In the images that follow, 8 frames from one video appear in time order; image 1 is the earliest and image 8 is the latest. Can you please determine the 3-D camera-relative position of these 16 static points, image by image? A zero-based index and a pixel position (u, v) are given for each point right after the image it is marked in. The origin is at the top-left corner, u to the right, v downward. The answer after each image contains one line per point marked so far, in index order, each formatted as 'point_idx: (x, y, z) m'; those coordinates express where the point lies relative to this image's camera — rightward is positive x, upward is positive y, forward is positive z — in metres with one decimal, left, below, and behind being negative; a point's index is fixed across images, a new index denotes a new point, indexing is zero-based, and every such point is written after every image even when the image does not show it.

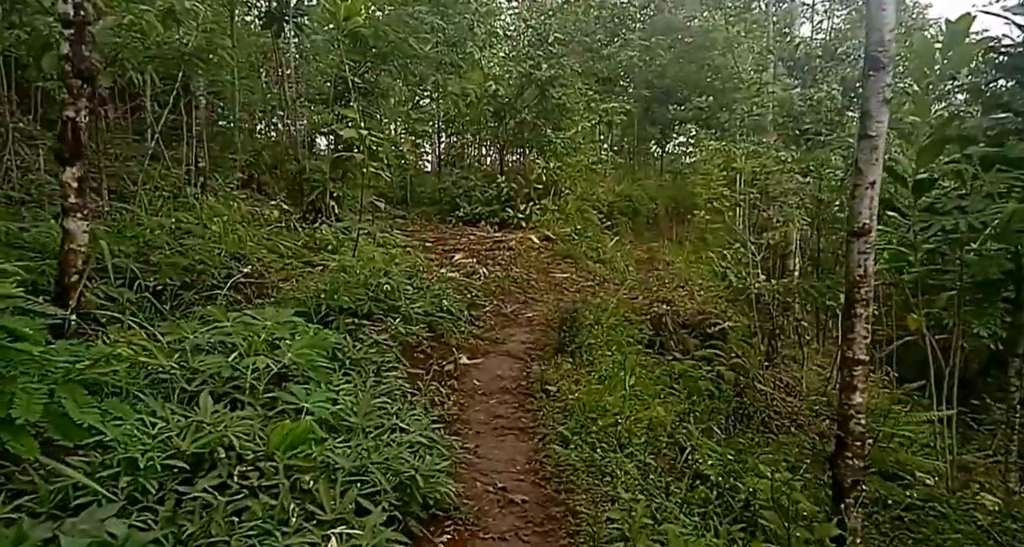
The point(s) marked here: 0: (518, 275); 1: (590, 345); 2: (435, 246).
0: (+0.1, 0.0, +6.6) m
1: (+0.5, -0.4, +4.1) m
2: (-0.9, +0.3, +8.2) m
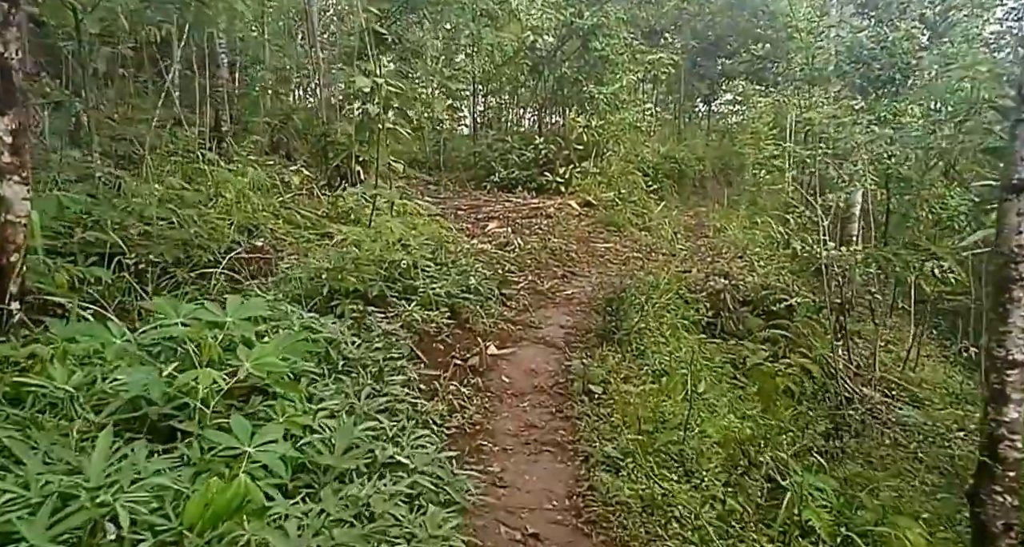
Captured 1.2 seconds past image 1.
0: (+0.4, +0.2, +6.0) m
1: (+0.6, -0.3, +3.4) m
2: (-0.5, +0.6, +7.6) m
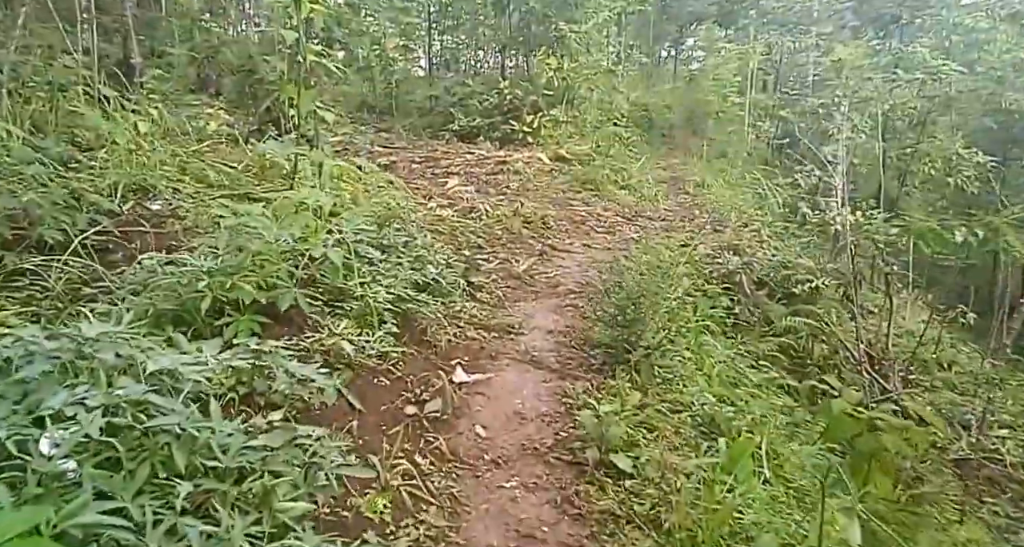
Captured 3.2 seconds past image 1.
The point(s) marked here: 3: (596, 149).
0: (+0.1, +0.4, +5.0) m
1: (+0.5, -0.3, +2.5) m
2: (-0.8, +1.0, +6.5) m
3: (+0.9, +1.3, +7.3) m
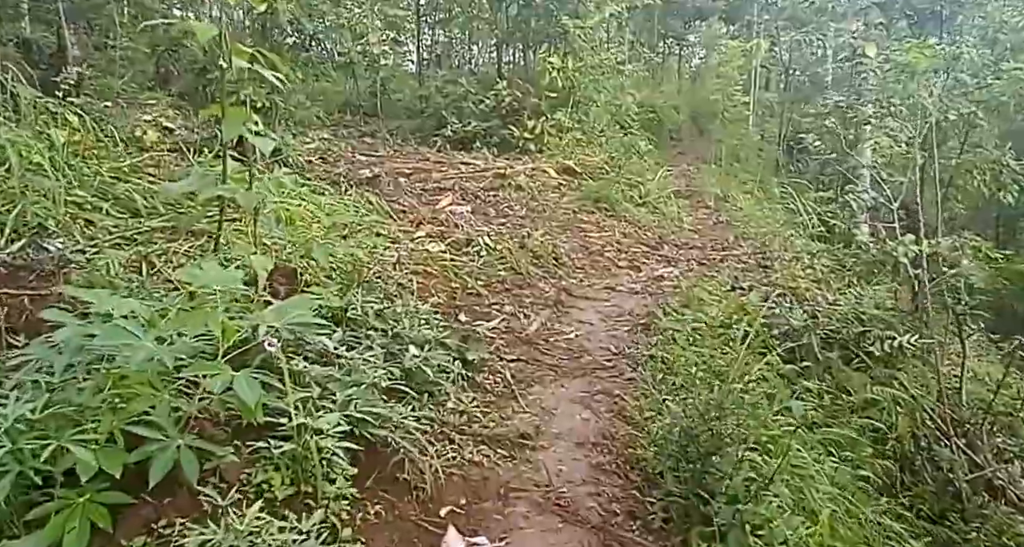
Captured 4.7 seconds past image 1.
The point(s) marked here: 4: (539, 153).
0: (+0.2, +0.2, +4.2) m
1: (+0.6, -0.5, +1.7) m
2: (-0.8, +0.7, +5.7) m
3: (+0.9, +1.1, +6.5) m
4: (+0.2, +1.1, +6.6) m
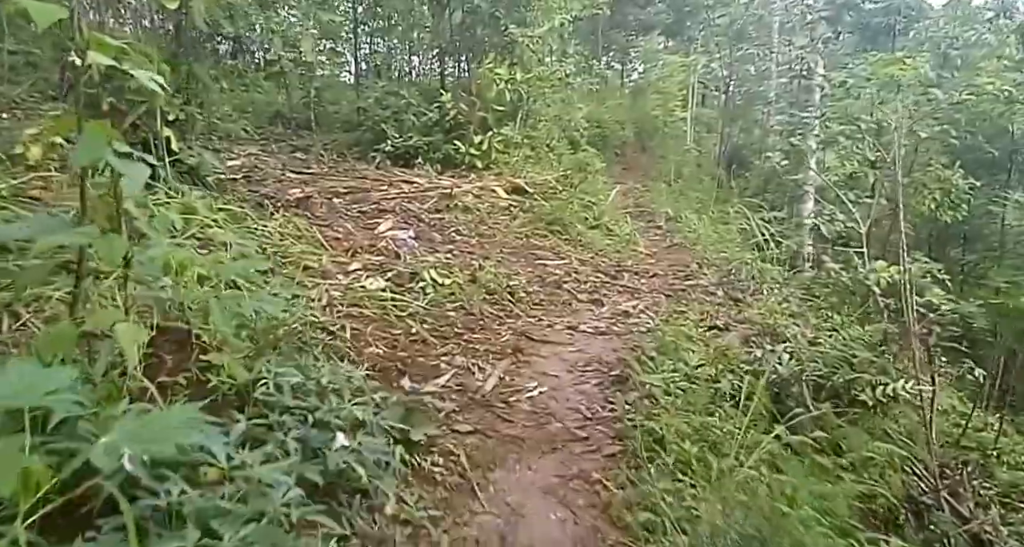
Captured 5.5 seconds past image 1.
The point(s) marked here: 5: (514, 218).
0: (-0.1, 0.0, +3.7) m
1: (+0.5, -0.7, +1.3) m
2: (-1.2, +0.5, +5.1) m
3: (+0.4, +0.8, +6.1) m
4: (-0.2, +0.9, +6.1) m
5: (0.0, +0.4, +5.4) m
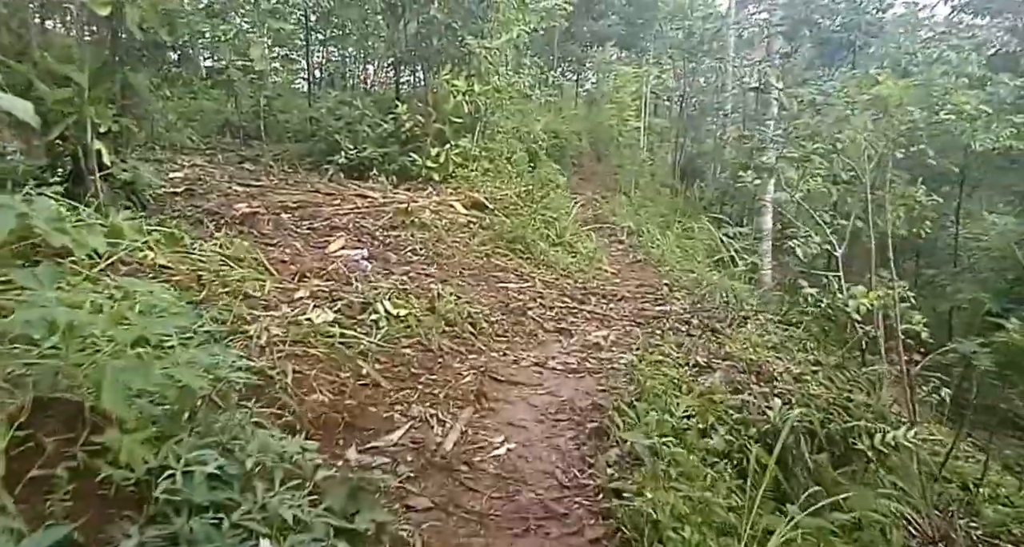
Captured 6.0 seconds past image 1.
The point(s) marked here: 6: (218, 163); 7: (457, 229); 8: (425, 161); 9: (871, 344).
0: (-0.3, -0.1, +3.4) m
1: (+0.5, -0.8, +1.0) m
2: (-1.5, +0.3, +4.8) m
3: (+0.1, +0.7, +5.8) m
4: (-0.5, +0.7, +5.8) m
5: (-0.3, +0.3, +5.0) m
6: (-2.4, +0.9, +5.6) m
7: (-0.4, +0.3, +5.0) m
8: (-0.7, +1.0, +5.9) m
9: (+2.0, -0.4, +3.9) m
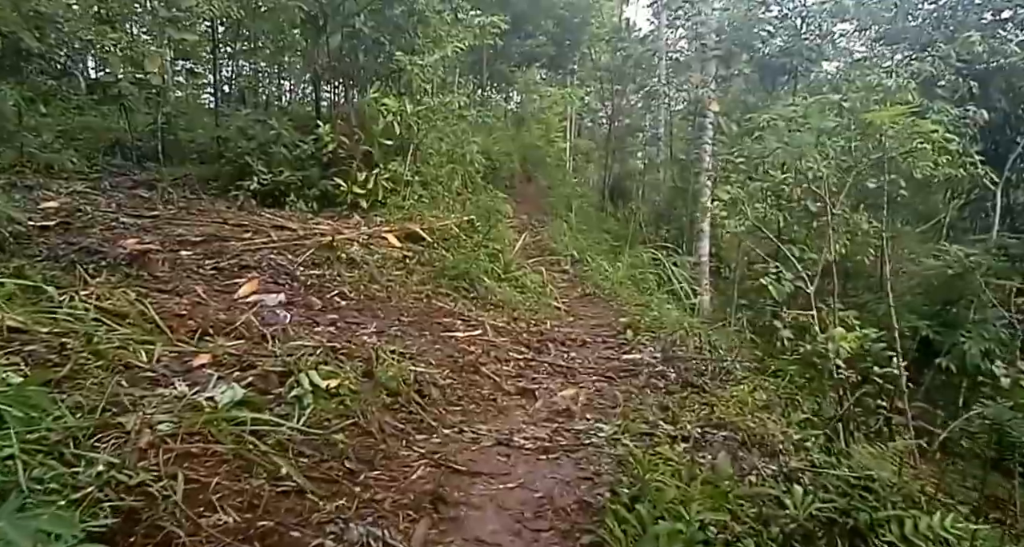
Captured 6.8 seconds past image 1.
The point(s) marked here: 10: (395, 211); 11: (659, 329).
0: (-0.5, -0.4, +2.8) m
1: (+0.6, -0.9, +0.5) m
2: (-1.8, +0.1, +4.0) m
3: (-0.4, +0.4, +5.3) m
4: (-1.0, +0.4, +5.2) m
5: (-0.6, 0.0, +4.5) m
6: (-2.8, +0.6, +4.8) m
7: (-0.8, 0.0, +4.4) m
8: (-1.2, +0.6, +5.3) m
9: (+1.7, -0.6, +3.5) m
10: (-0.9, +0.5, +5.4) m
11: (+0.9, -0.3, +4.2) m
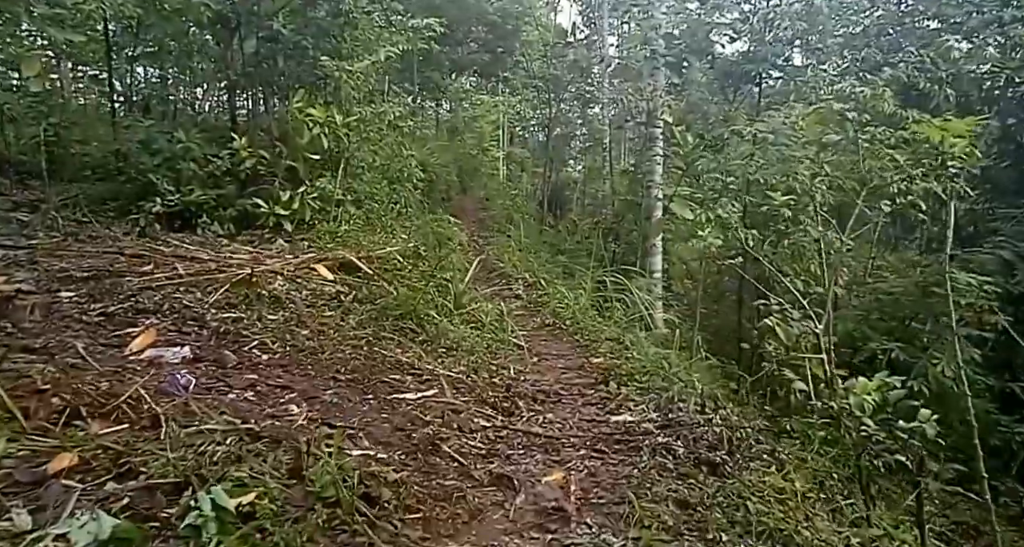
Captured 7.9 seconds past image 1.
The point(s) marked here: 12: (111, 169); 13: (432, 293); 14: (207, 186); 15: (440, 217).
0: (-0.5, -0.6, +2.1) m
1: (+0.7, -1.1, -0.1) m
2: (-2.0, -0.2, +3.2) m
3: (-0.7, +0.1, +4.6) m
4: (-1.3, +0.2, +4.4) m
5: (-0.9, -0.2, +3.7) m
6: (-3.1, +0.3, +3.8) m
7: (-1.0, -0.2, +3.7) m
8: (-1.5, +0.4, +4.5) m
9: (+1.6, -0.8, +3.0) m
10: (-1.2, +0.3, +4.6) m
11: (+0.7, -0.5, +3.6) m
12: (-2.7, +0.7, +4.7) m
13: (-0.4, -0.1, +4.1) m
14: (-2.0, +0.6, +4.7) m
15: (-0.6, +0.4, +5.5) m
